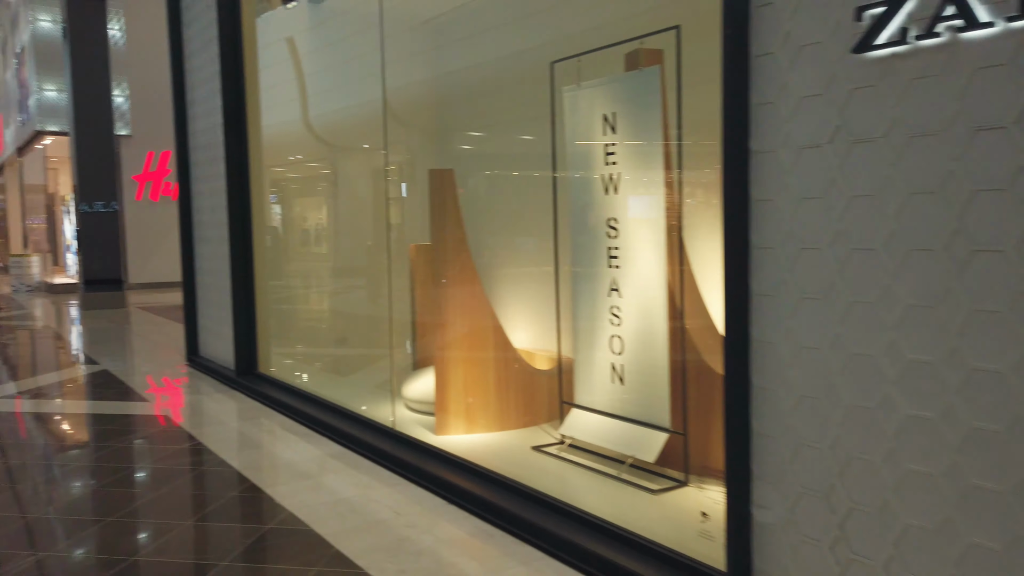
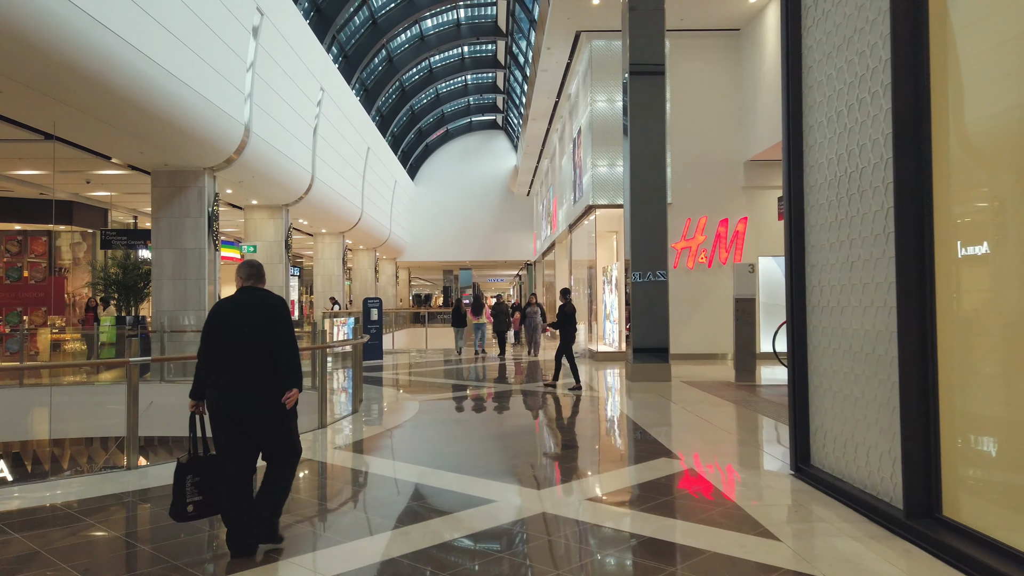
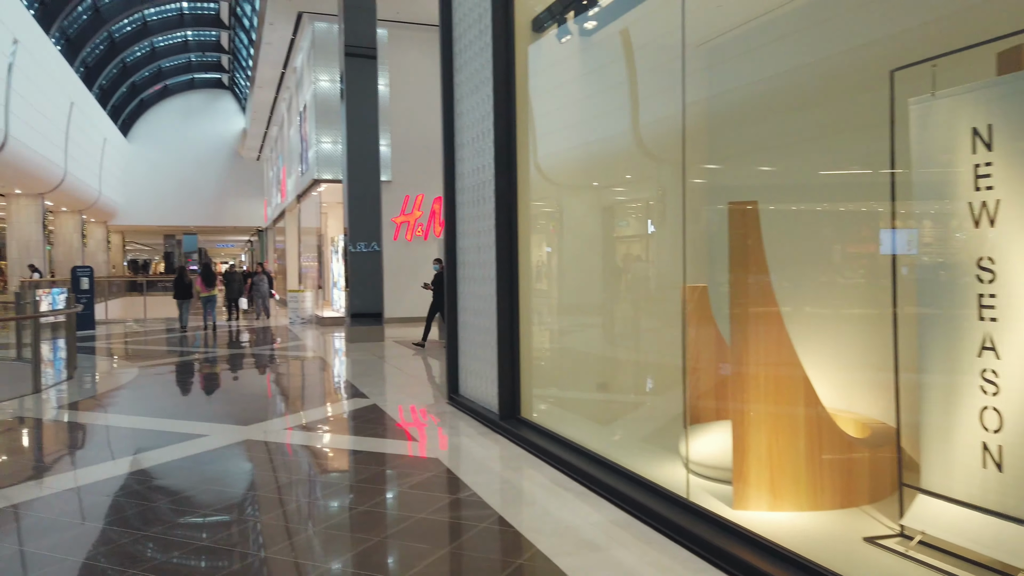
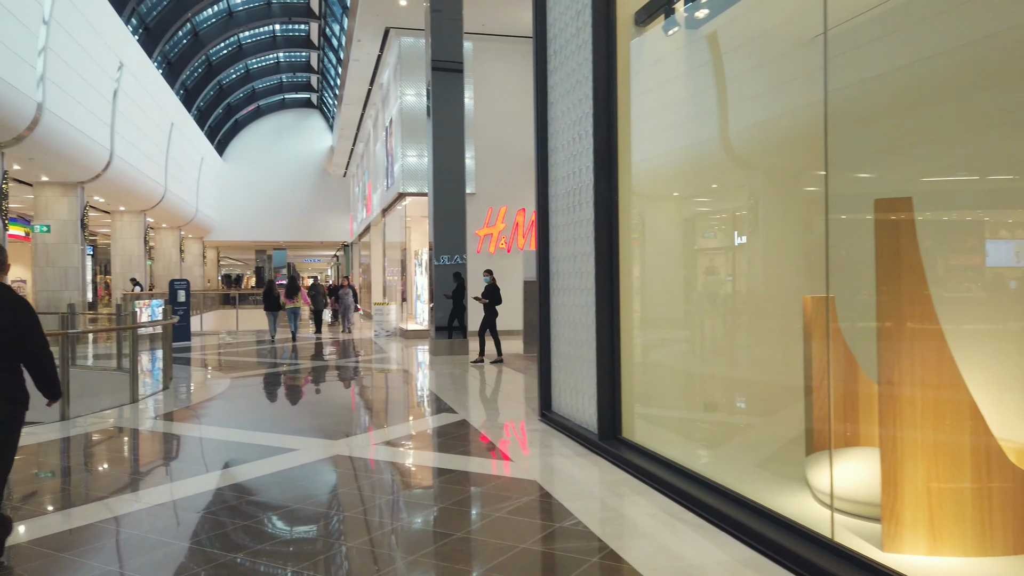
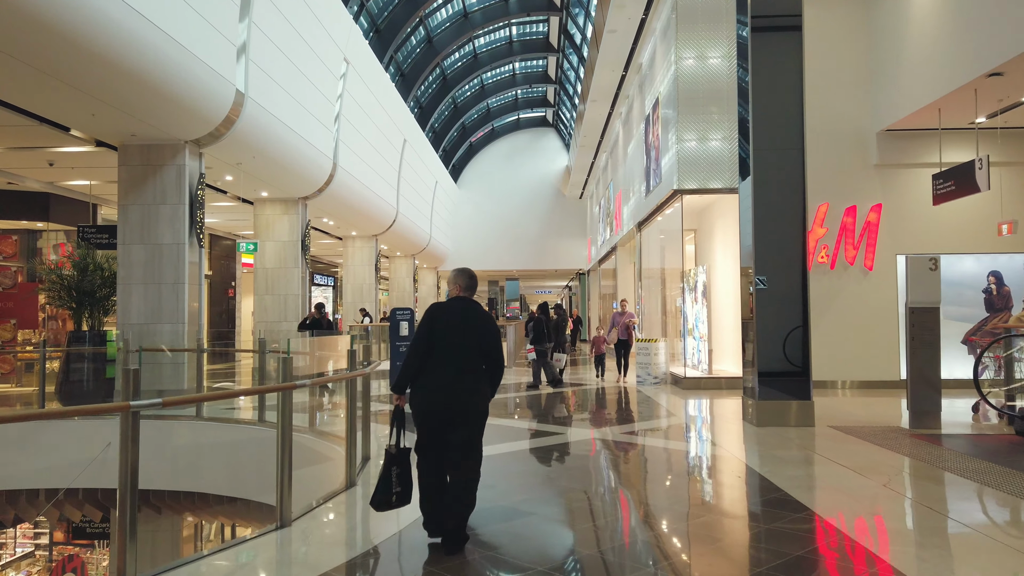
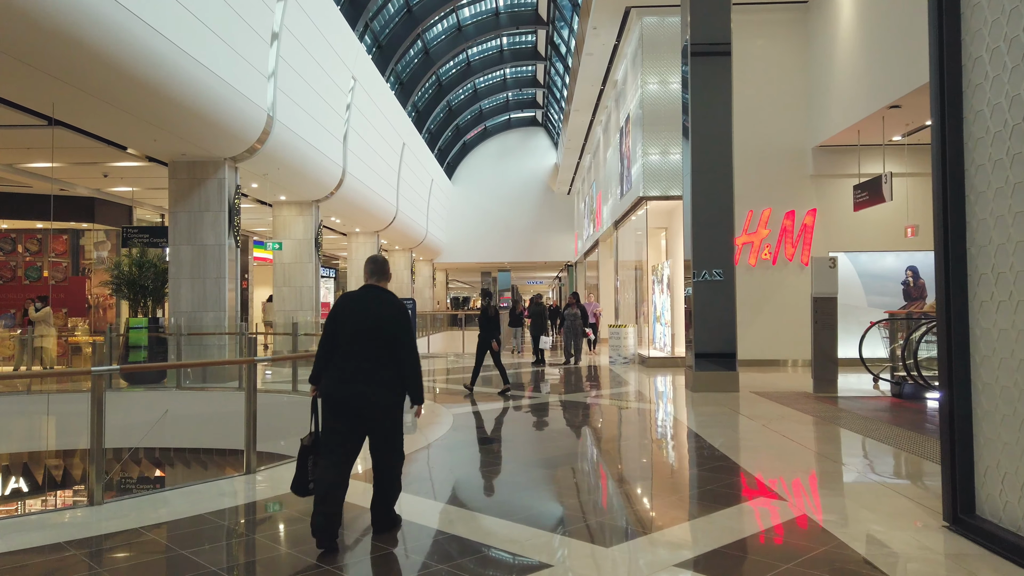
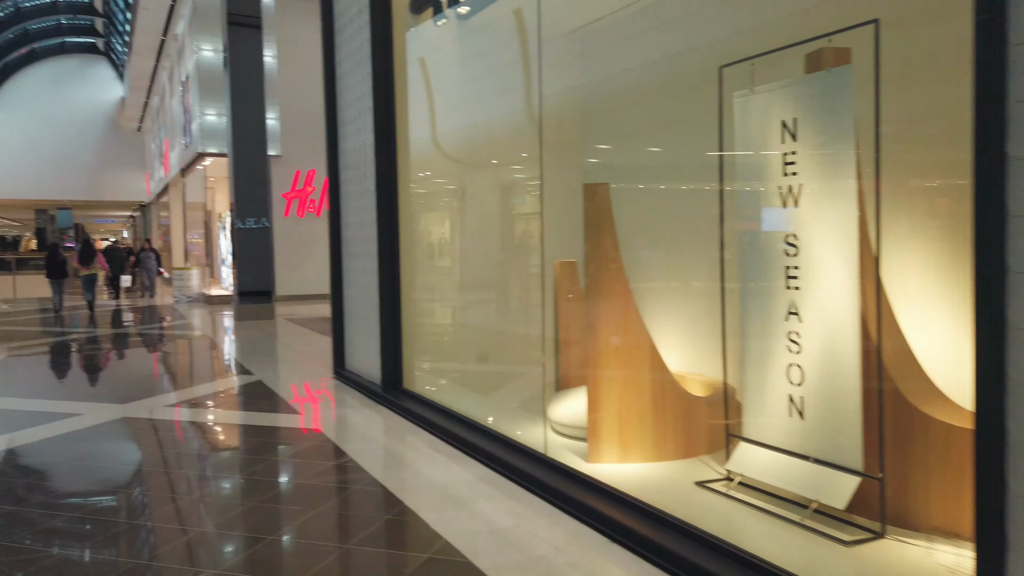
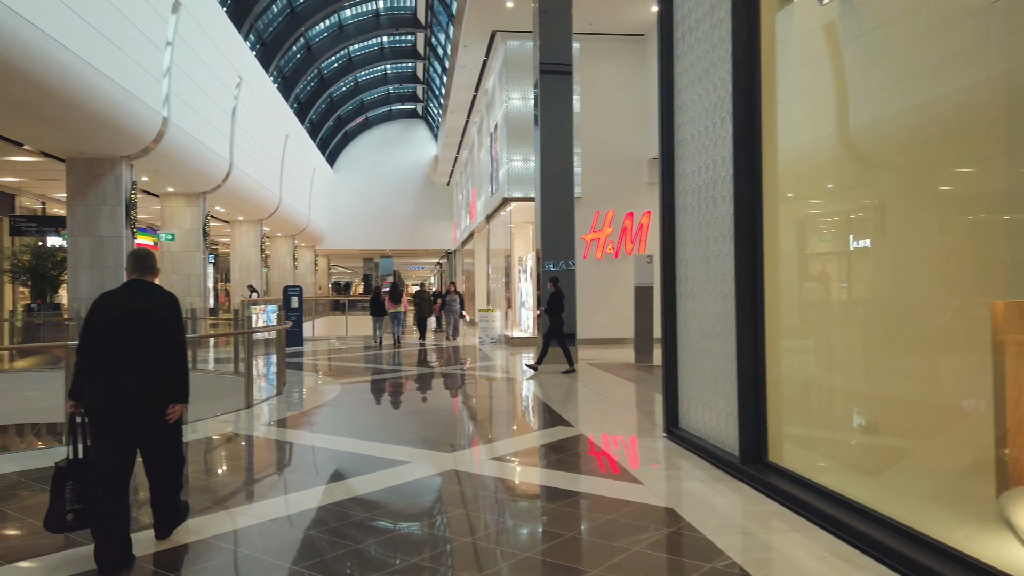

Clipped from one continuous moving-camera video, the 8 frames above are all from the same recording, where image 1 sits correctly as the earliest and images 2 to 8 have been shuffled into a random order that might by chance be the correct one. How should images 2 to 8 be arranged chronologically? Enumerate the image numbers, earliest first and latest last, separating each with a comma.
7, 3, 4, 8, 2, 6, 5
